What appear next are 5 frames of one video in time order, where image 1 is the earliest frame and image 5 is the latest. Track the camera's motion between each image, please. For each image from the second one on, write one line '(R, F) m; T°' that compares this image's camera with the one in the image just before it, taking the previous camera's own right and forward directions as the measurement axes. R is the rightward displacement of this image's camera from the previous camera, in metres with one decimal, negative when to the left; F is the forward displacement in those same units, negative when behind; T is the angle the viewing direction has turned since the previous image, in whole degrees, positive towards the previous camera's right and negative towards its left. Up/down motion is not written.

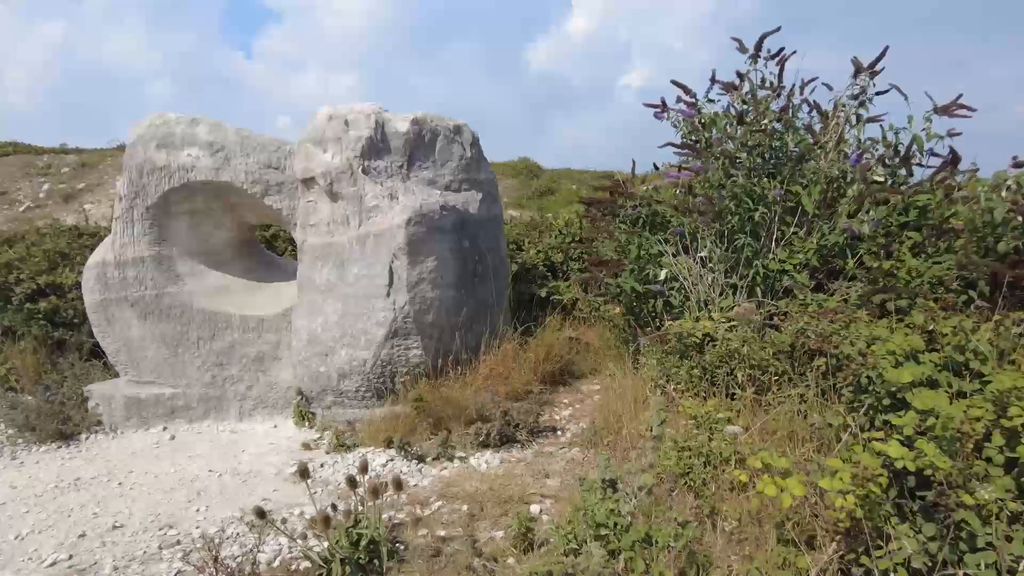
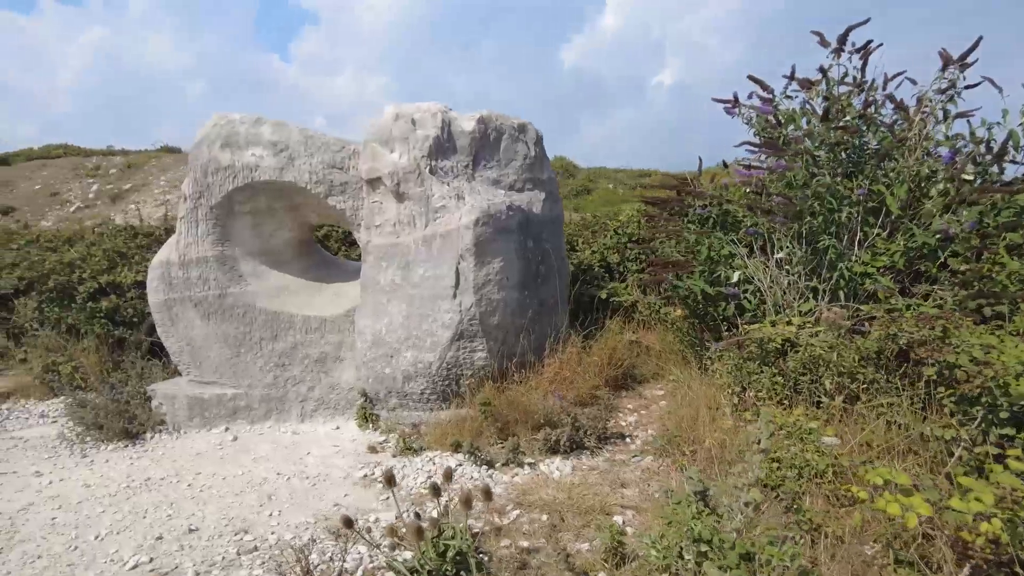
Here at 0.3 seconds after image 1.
(-0.2, +0.1) m; -3°
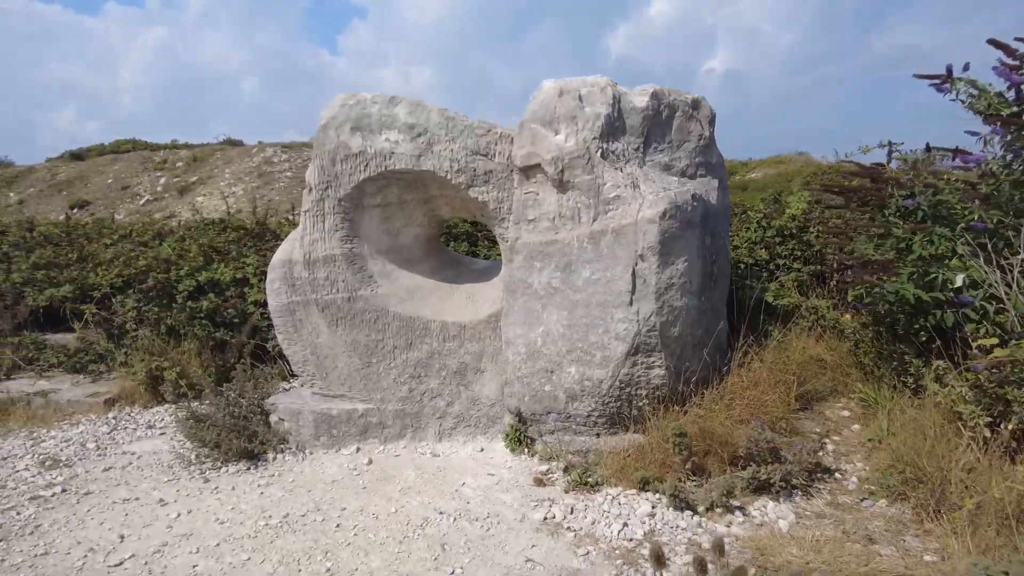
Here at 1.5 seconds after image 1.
(-0.6, +0.5) m; -4°
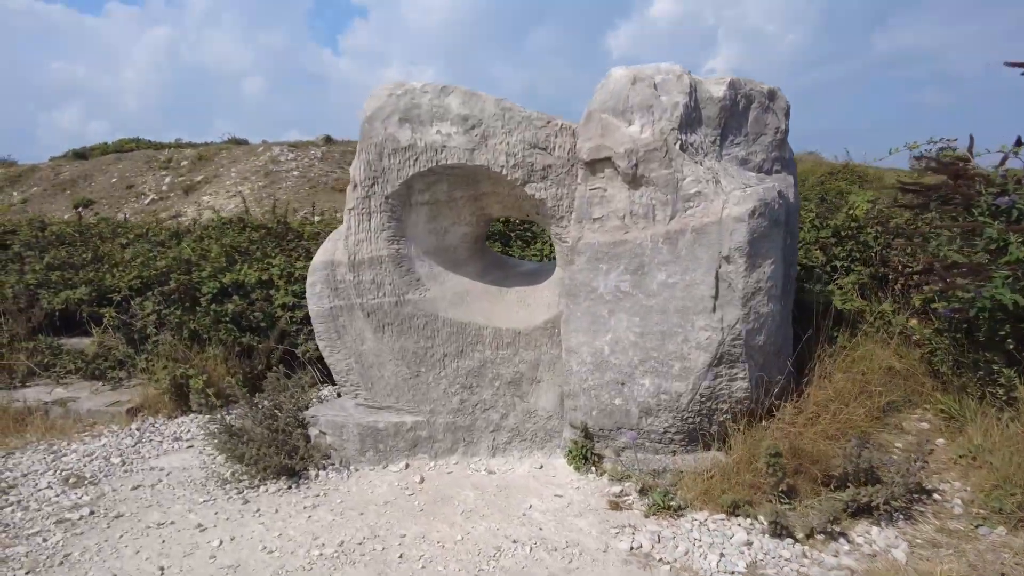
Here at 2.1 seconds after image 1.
(-0.3, +0.2) m; 0°
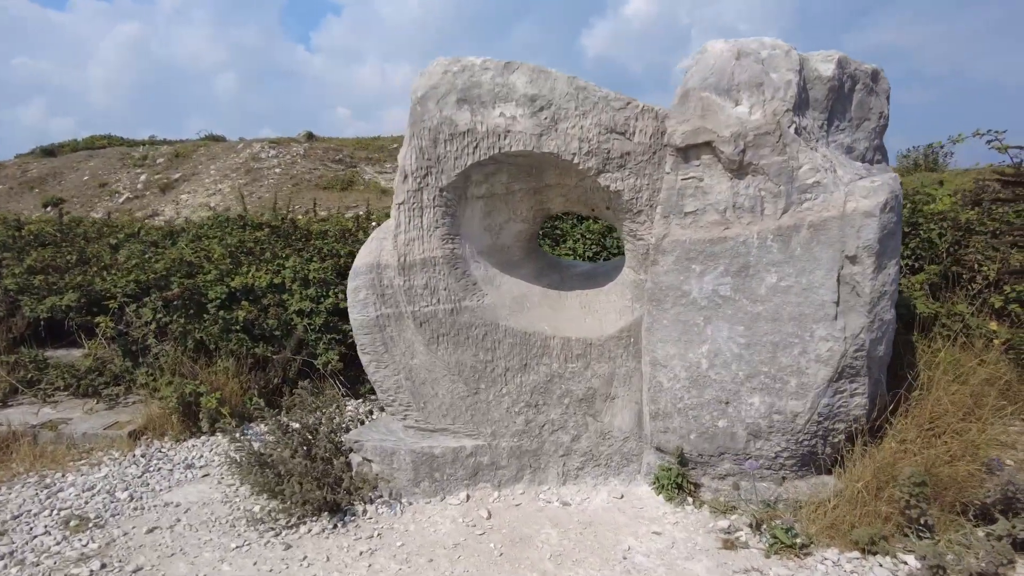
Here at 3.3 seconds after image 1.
(-0.4, +0.4) m; +2°
